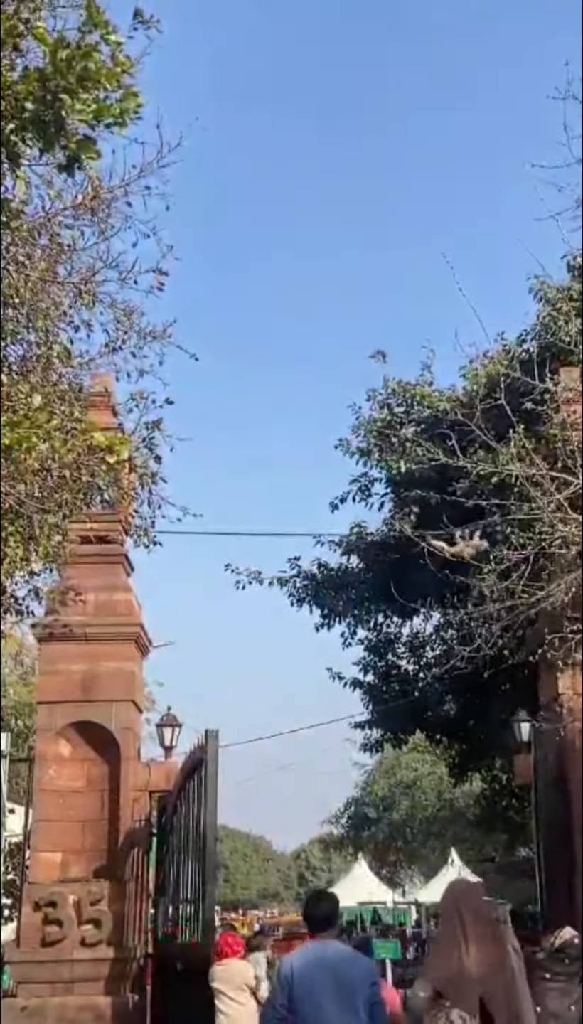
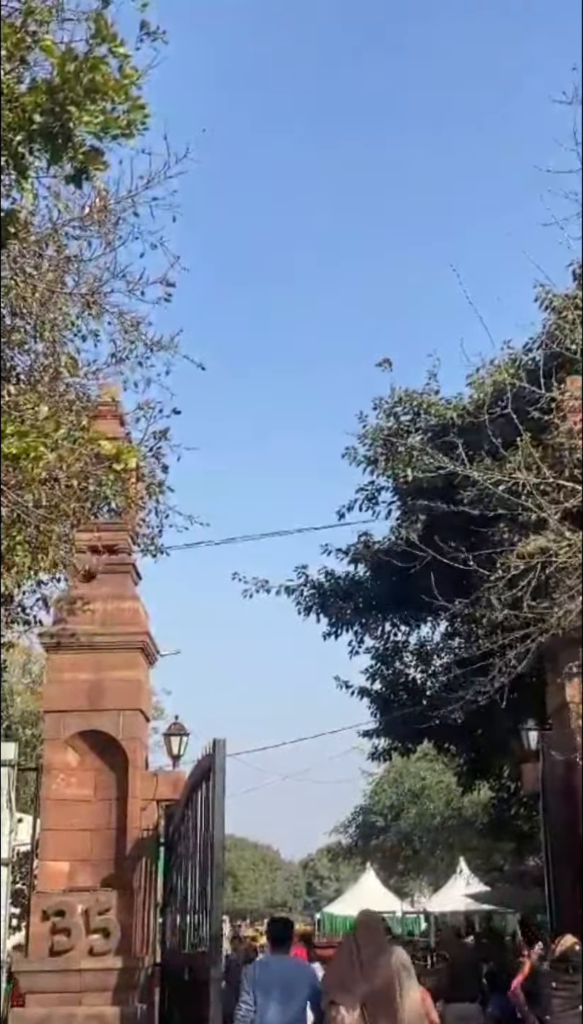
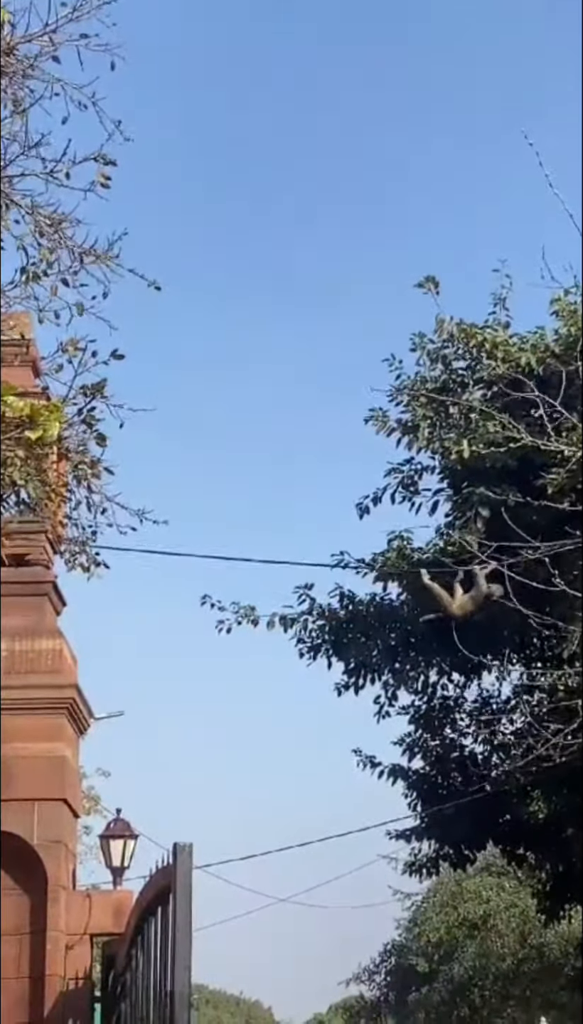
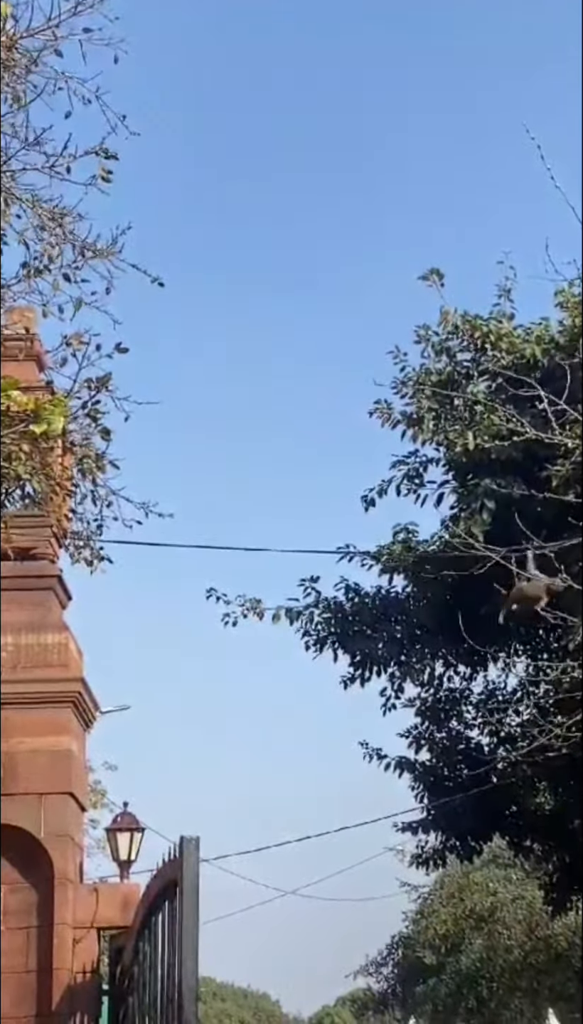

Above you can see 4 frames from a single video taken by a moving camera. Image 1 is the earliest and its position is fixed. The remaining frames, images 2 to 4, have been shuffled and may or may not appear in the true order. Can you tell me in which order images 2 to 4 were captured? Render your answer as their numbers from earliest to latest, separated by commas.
2, 3, 4
